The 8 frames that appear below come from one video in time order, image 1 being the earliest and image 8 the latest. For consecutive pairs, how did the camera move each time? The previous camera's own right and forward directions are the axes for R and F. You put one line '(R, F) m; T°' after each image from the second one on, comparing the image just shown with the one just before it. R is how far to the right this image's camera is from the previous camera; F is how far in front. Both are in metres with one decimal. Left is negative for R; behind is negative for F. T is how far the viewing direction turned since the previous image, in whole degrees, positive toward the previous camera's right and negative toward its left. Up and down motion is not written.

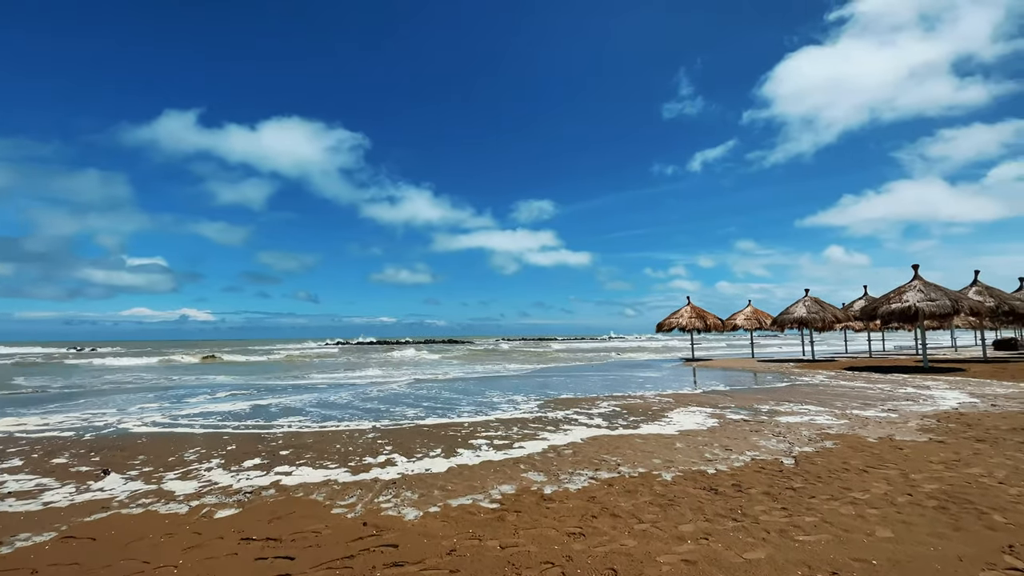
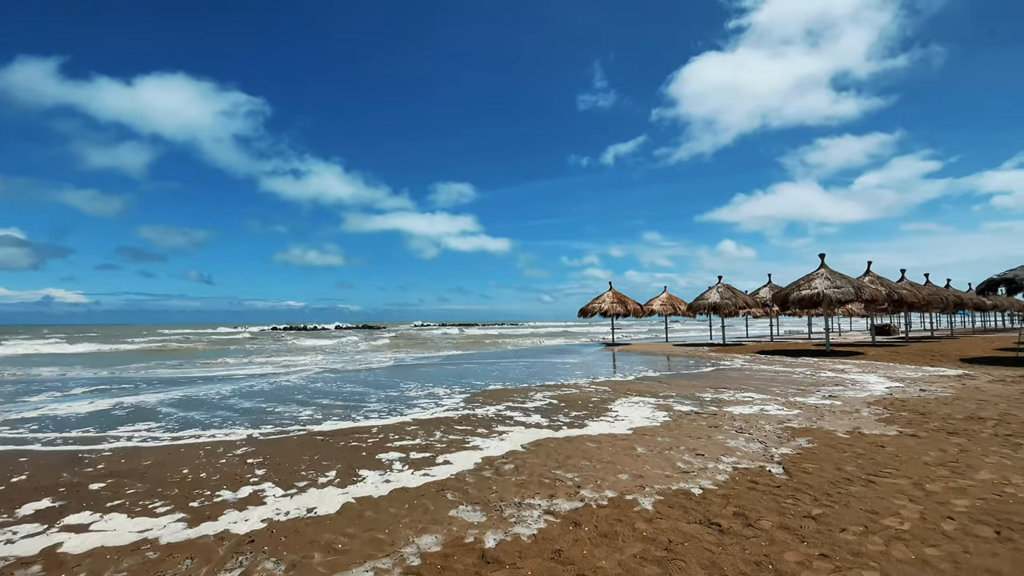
(-0.1, +1.8) m; +10°
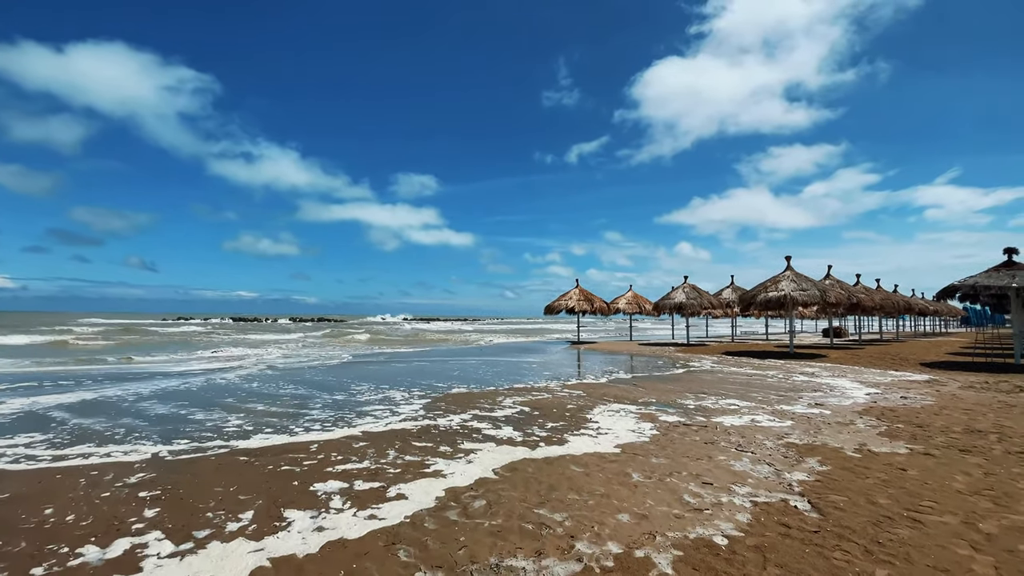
(-0.1, +1.1) m; +5°
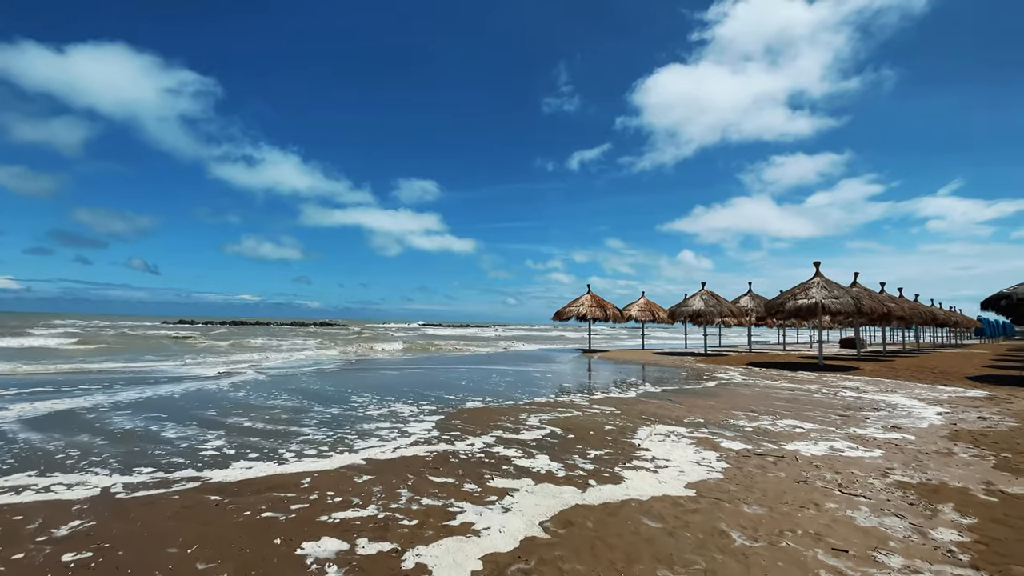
(-0.5, +1.3) m; 0°
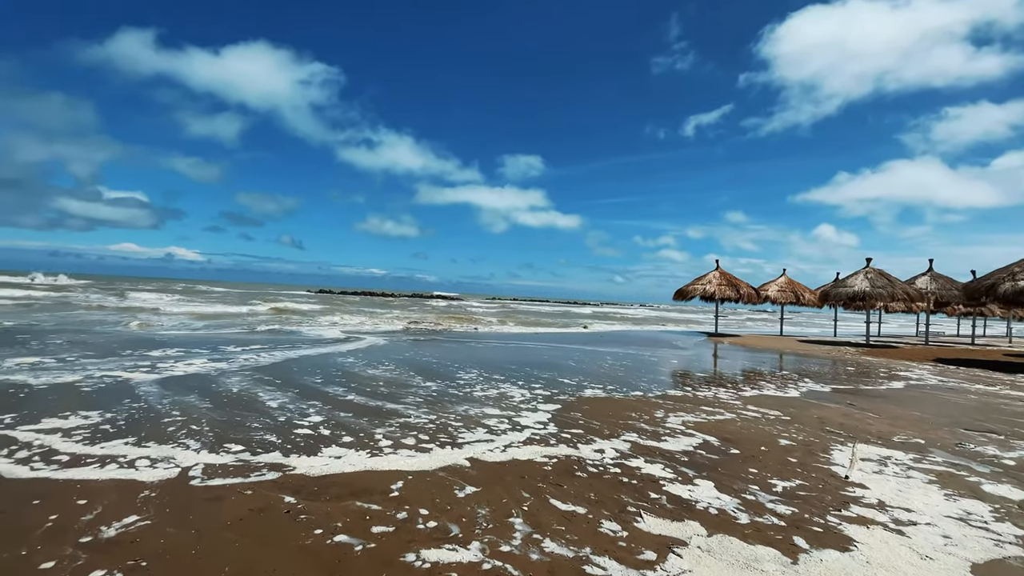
(-0.4, +1.5) m; -13°
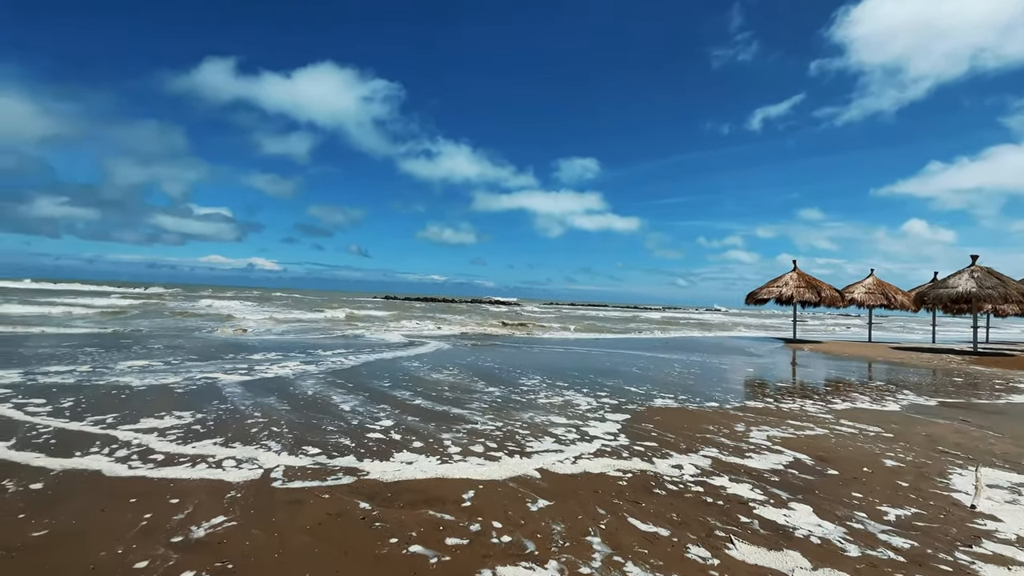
(-0.1, +0.1) m; -7°
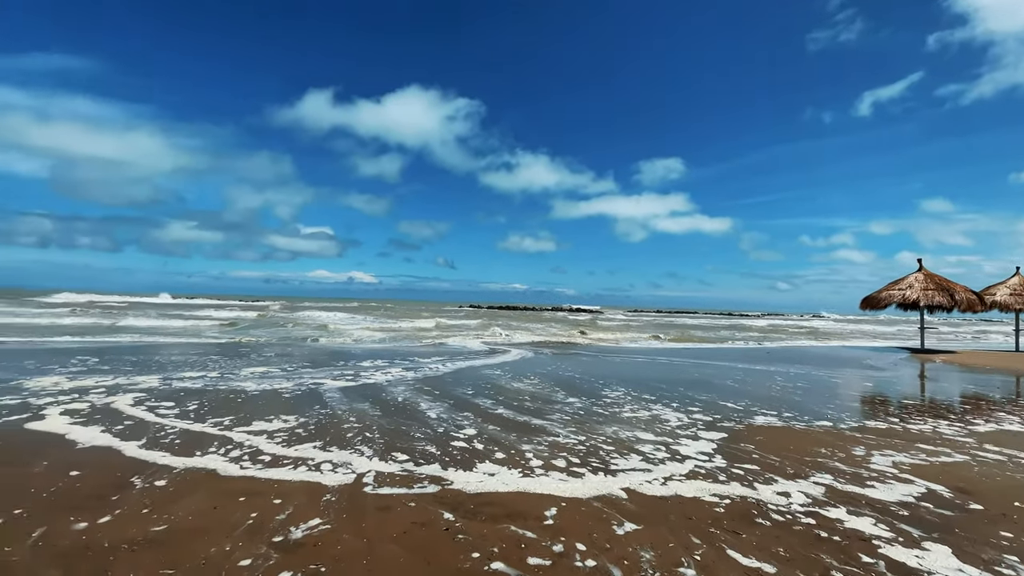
(0.0, +0.1) m; -10°
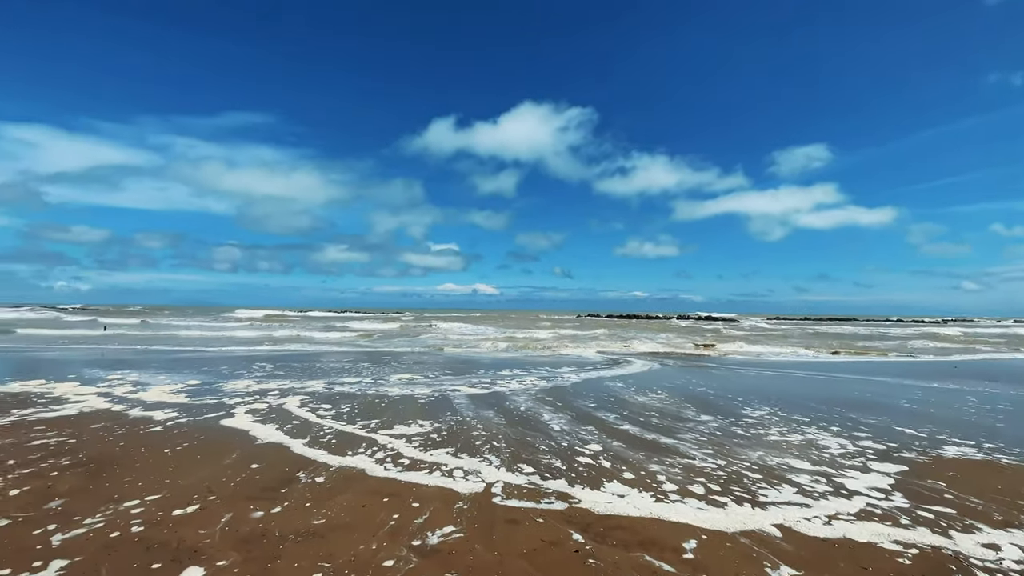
(0.0, +0.1) m; -14°
